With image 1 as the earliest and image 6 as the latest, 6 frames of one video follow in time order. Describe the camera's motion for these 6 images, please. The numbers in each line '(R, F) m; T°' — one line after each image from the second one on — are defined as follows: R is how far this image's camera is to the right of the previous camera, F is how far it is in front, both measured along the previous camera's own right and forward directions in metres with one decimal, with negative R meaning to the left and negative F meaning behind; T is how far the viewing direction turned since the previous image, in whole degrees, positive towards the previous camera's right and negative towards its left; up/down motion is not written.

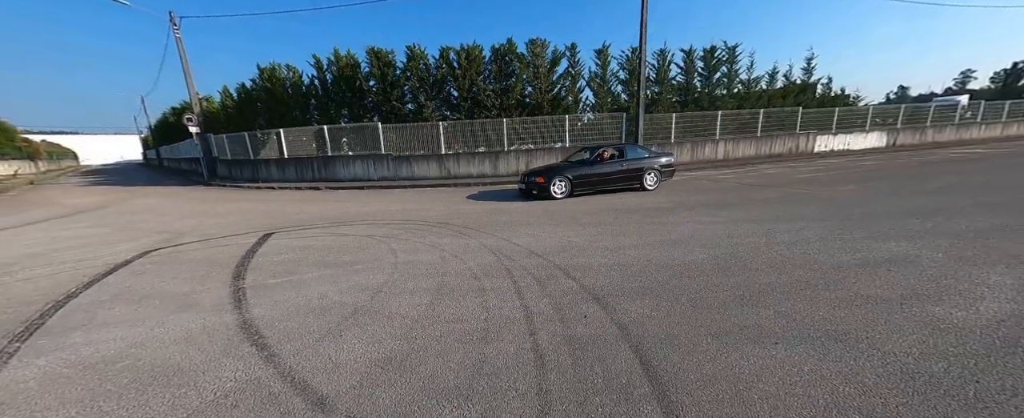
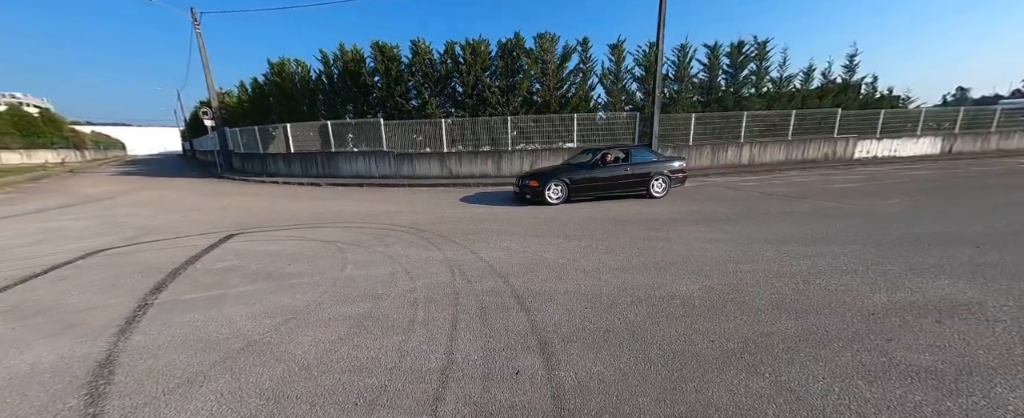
(+0.7, +0.6) m; -3°
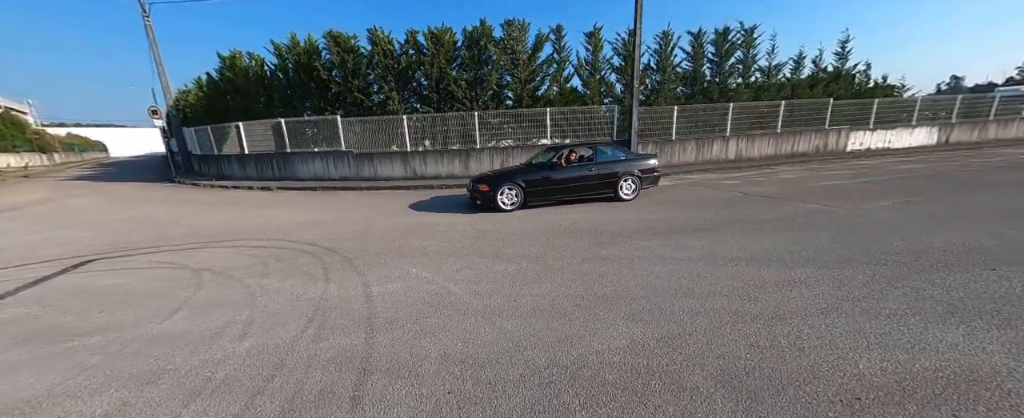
(+1.1, +0.9) m; 0°
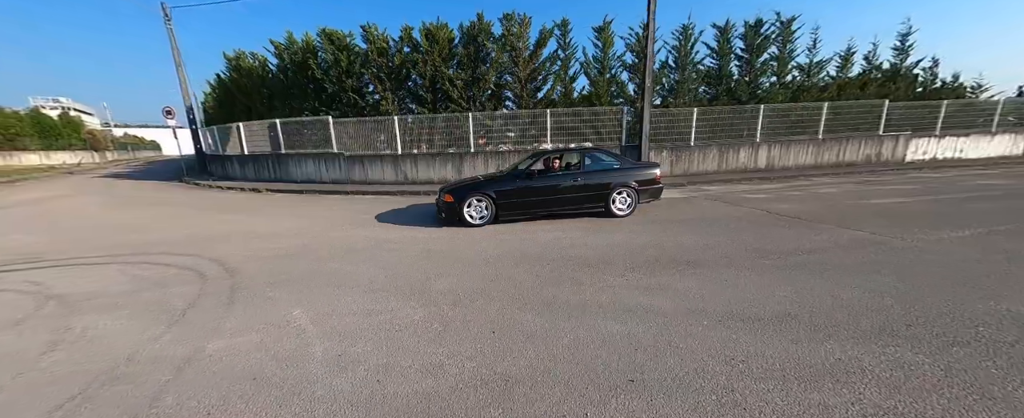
(+1.0, +1.0) m; -4°
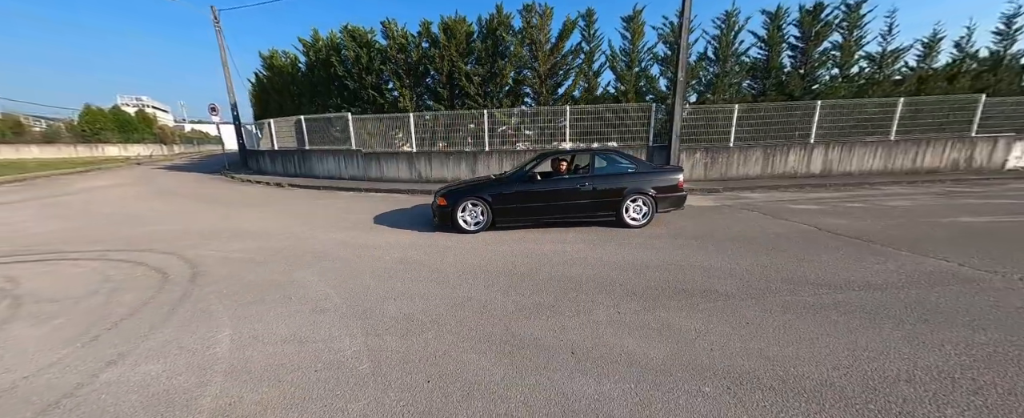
(+0.6, +0.6) m; -6°
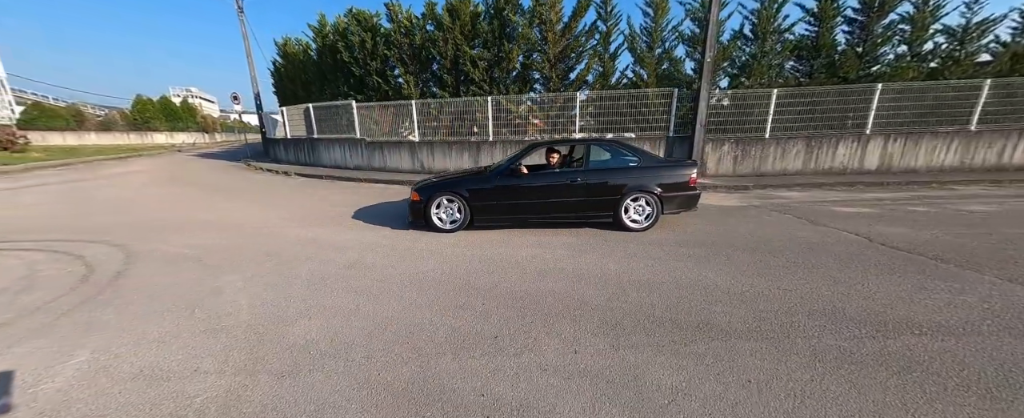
(+0.7, +0.7) m; -5°
